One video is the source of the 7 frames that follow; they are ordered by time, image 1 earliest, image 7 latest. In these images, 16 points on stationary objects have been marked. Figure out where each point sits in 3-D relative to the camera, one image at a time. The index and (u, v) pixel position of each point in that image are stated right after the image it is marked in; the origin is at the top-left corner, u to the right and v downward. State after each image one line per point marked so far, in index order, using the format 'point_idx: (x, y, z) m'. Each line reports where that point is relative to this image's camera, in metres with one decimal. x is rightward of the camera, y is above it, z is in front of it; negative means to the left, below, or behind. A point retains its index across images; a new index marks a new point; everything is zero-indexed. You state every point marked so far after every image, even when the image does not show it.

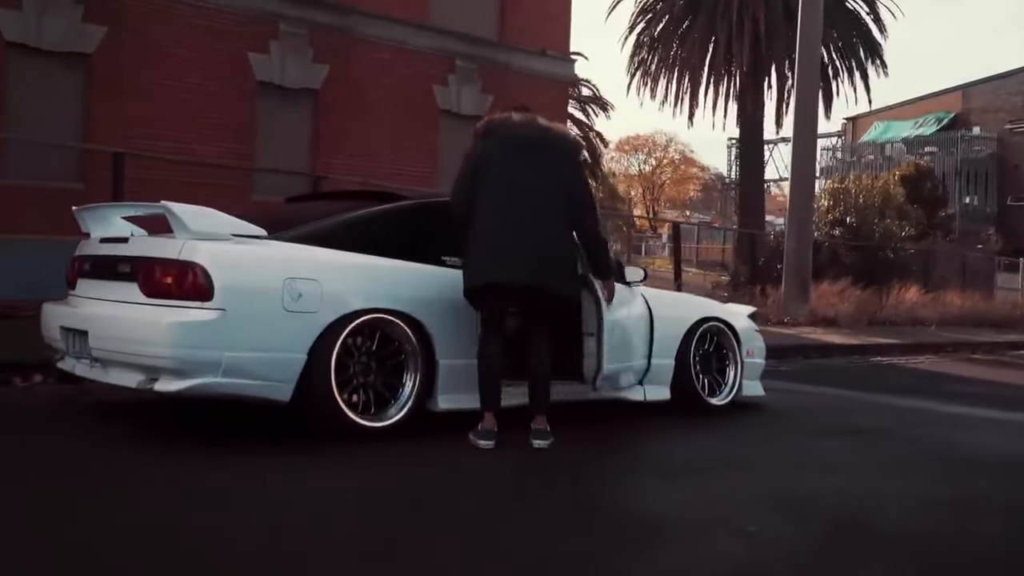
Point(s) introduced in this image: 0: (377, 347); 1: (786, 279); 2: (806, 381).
0: (-0.7, -0.3, +5.8) m
1: (+4.5, +0.1, +17.6) m
2: (+3.0, -0.9, +10.9) m
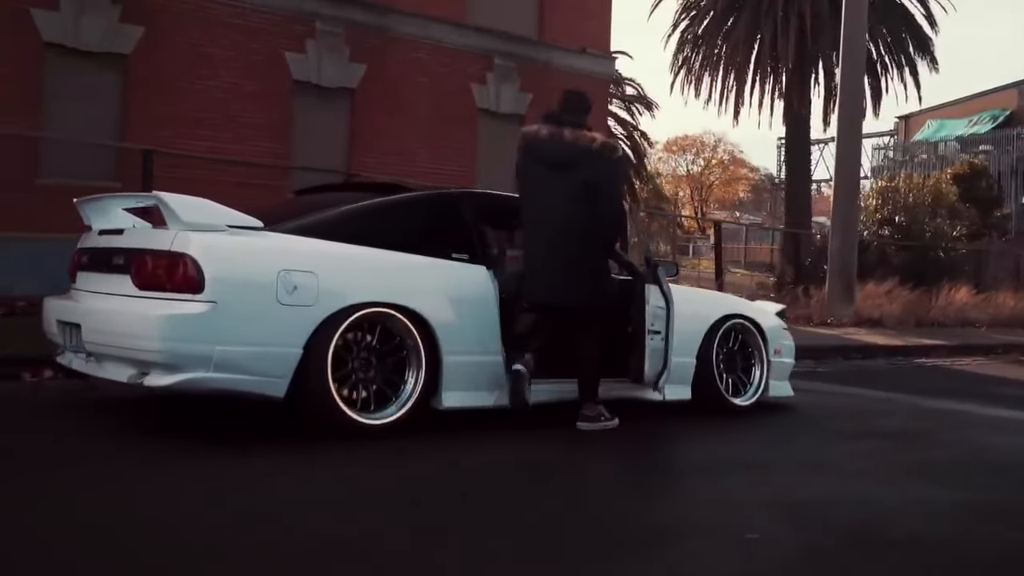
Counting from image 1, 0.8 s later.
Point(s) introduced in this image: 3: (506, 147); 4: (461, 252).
0: (-0.7, -0.3, +5.6) m
1: (+5.1, +0.1, +17.2) m
2: (+3.3, -0.9, +10.5) m
3: (0.0, +2.2, +17.1) m
4: (-0.3, +0.2, +6.0) m
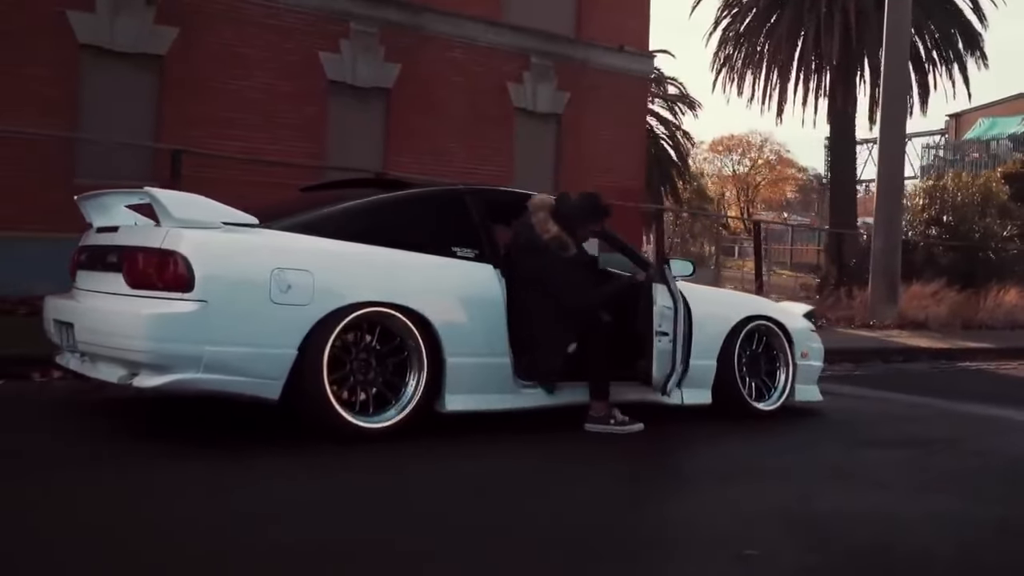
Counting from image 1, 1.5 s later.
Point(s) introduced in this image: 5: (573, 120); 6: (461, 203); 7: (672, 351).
0: (-0.7, -0.3, +5.4) m
1: (+5.6, +0.1, +16.7) m
2: (+3.5, -0.9, +10.2) m
3: (+0.6, +2.2, +16.9) m
4: (-0.2, +0.2, +5.9) m
5: (+1.0, +2.6, +17.0) m
6: (-0.3, +0.5, +5.9) m
7: (+0.9, -0.4, +6.2) m
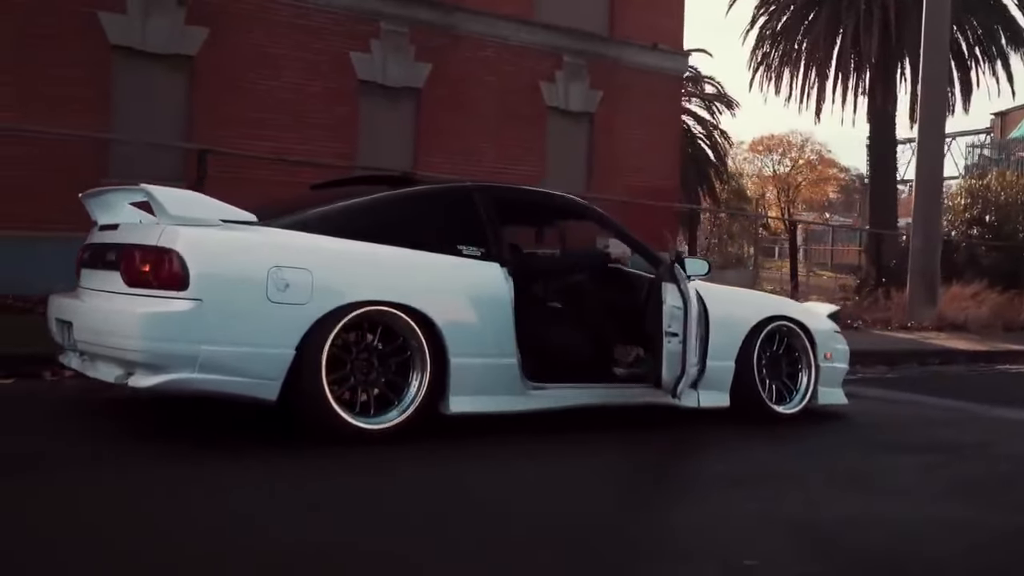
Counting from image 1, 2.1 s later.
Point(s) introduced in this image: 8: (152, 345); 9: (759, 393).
0: (-0.7, -0.3, +5.3) m
1: (+6.0, +0.1, +16.4) m
2: (+3.7, -0.9, +9.9) m
3: (+1.0, +2.2, +16.7) m
4: (-0.2, +0.2, +5.7) m
5: (+1.5, +2.6, +16.8) m
6: (-0.2, +0.5, +5.8) m
7: (+0.9, -0.4, +6.0) m
8: (-1.6, -0.2, +4.7) m
9: (+1.6, -0.7, +6.8) m
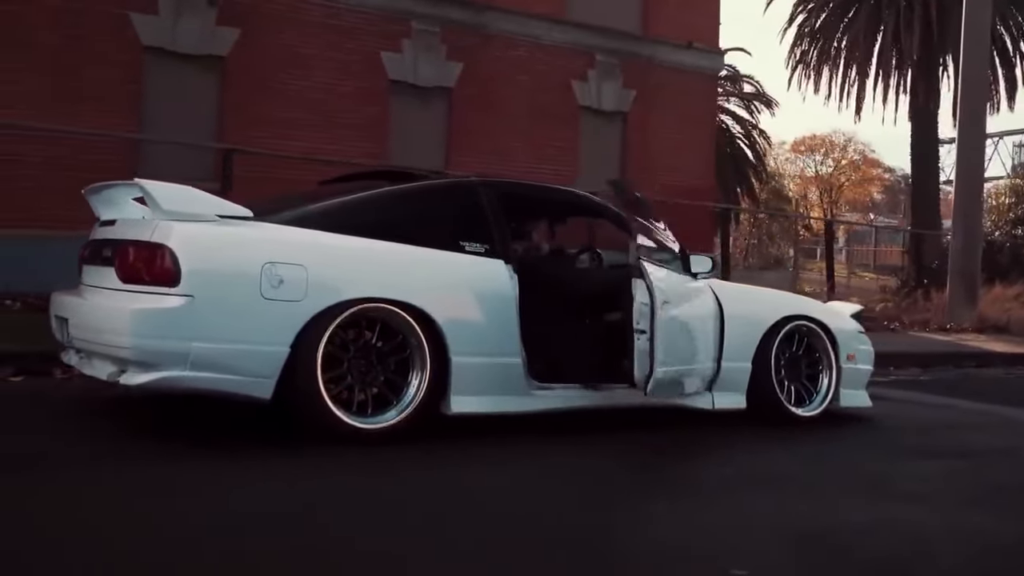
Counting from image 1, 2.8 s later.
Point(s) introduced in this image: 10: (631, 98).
0: (-0.6, -0.3, +5.2) m
1: (+6.5, +0.1, +16.0) m
2: (+3.9, -0.9, +9.6) m
3: (+1.5, +2.2, +16.6) m
4: (-0.2, +0.2, +5.6) m
5: (+1.9, +2.6, +16.6) m
6: (-0.2, +0.5, +5.7) m
7: (+1.0, -0.3, +5.9) m
8: (-1.6, -0.2, +4.6) m
9: (+1.6, -0.7, +6.6) m
10: (+1.8, +2.9, +16.5) m
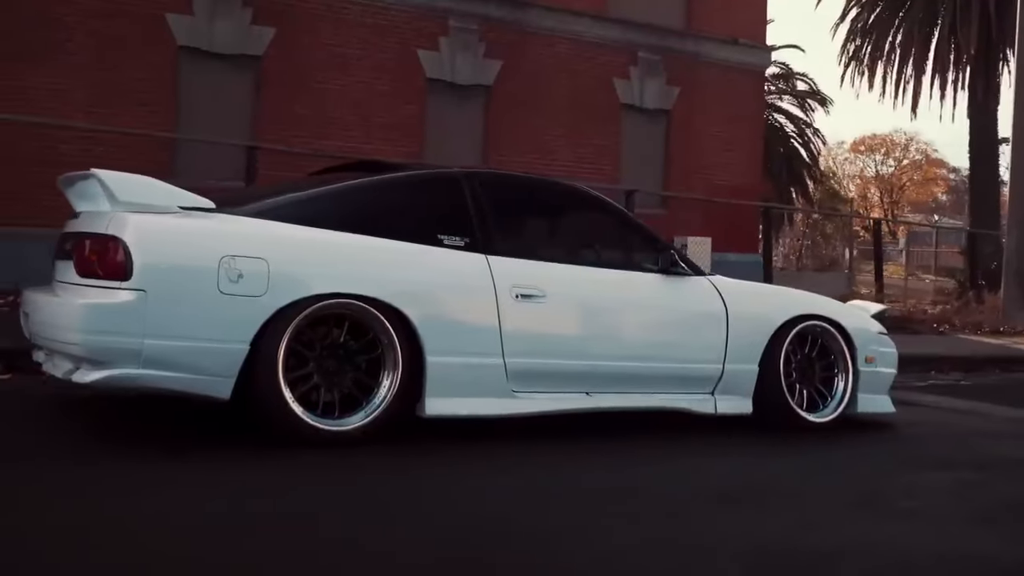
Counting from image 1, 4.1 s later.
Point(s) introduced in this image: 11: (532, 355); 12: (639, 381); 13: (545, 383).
0: (-0.8, -0.2, +5.0) m
1: (+6.9, +0.1, +15.4) m
2: (+4.0, -0.9, +9.1) m
3: (+2.0, +2.2, +16.2) m
4: (-0.3, +0.3, +5.3) m
5: (+2.5, +2.6, +16.3) m
6: (-0.3, +0.5, +5.4) m
7: (+0.9, -0.3, +5.5) m
8: (-1.7, -0.2, +4.5) m
9: (+1.6, -0.6, +6.3) m
10: (+2.3, +2.9, +16.1) m
11: (+0.1, -0.3, +5.4) m
12: (+0.7, -0.5, +5.8) m
13: (+0.2, -0.5, +5.5) m
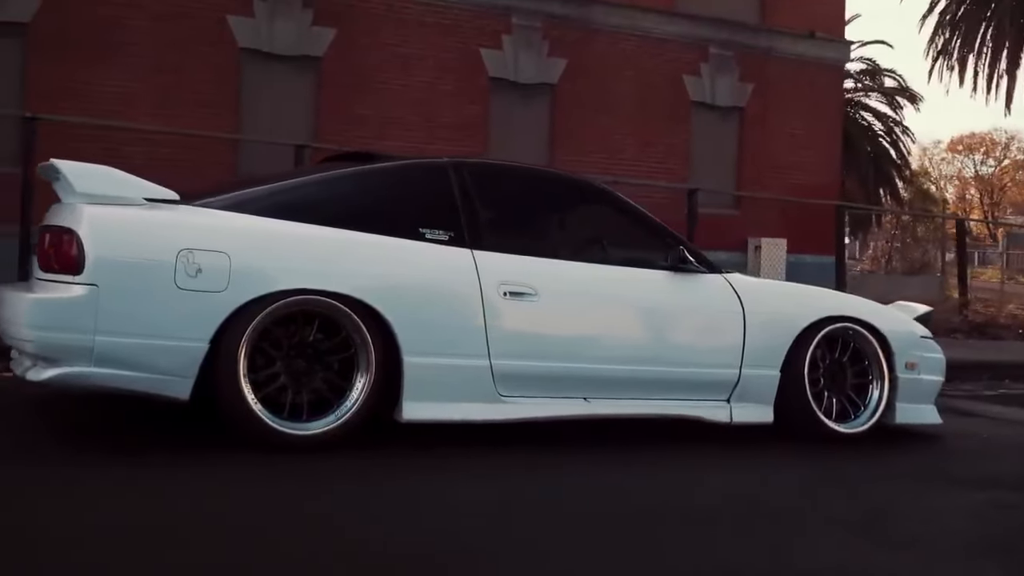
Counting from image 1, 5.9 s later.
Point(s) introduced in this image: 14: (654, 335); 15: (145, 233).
0: (-0.8, -0.2, +4.7) m
1: (+7.7, 0.0, +14.4) m
2: (+4.3, -0.9, +8.4) m
3: (+2.8, +2.2, +15.7) m
4: (-0.3, +0.3, +5.0) m
5: (+3.3, +2.6, +15.7) m
6: (-0.3, +0.5, +5.1) m
7: (+0.9, -0.3, +5.1) m
8: (-1.8, -0.2, +4.3) m
9: (+1.6, -0.6, +5.8) m
10: (+3.2, +2.9, +15.6) m
11: (+0.1, -0.3, +5.1) m
12: (+0.7, -0.5, +5.4) m
13: (+0.1, -0.5, +5.1) m
14: (+0.7, -0.2, +5.4) m
15: (-1.5, +0.2, +4.4) m
